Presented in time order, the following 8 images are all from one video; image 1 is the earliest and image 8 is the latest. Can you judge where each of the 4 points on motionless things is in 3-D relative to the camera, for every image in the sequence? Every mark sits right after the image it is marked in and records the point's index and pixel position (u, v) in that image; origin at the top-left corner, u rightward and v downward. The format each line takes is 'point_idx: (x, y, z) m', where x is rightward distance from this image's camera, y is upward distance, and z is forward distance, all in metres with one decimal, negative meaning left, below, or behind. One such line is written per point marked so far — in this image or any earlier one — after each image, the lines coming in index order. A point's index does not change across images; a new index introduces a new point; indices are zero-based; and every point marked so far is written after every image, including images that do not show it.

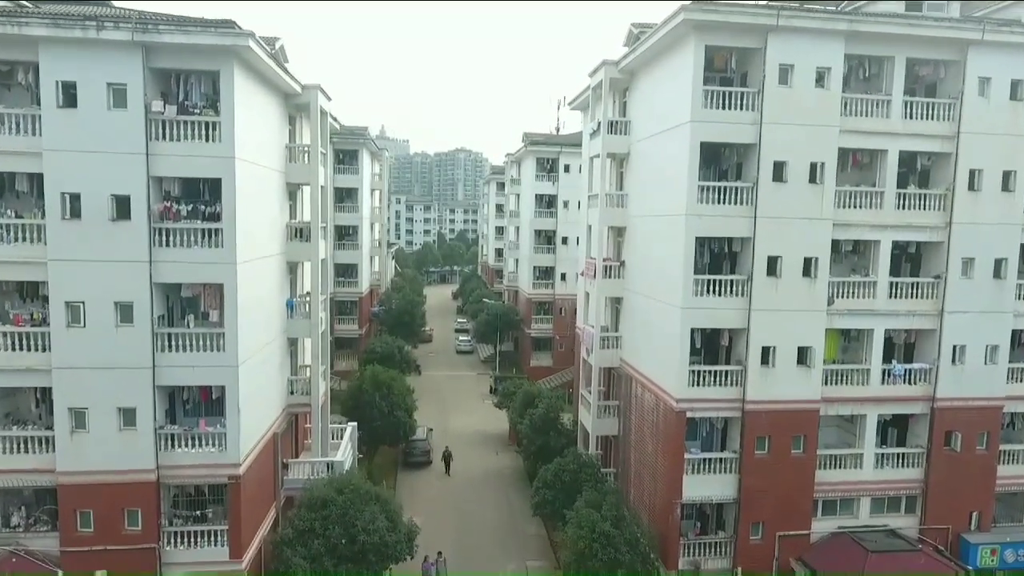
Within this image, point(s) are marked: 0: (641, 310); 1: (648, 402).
0: (+3.6, -0.7, +17.3) m
1: (+3.7, -3.1, +16.7) m
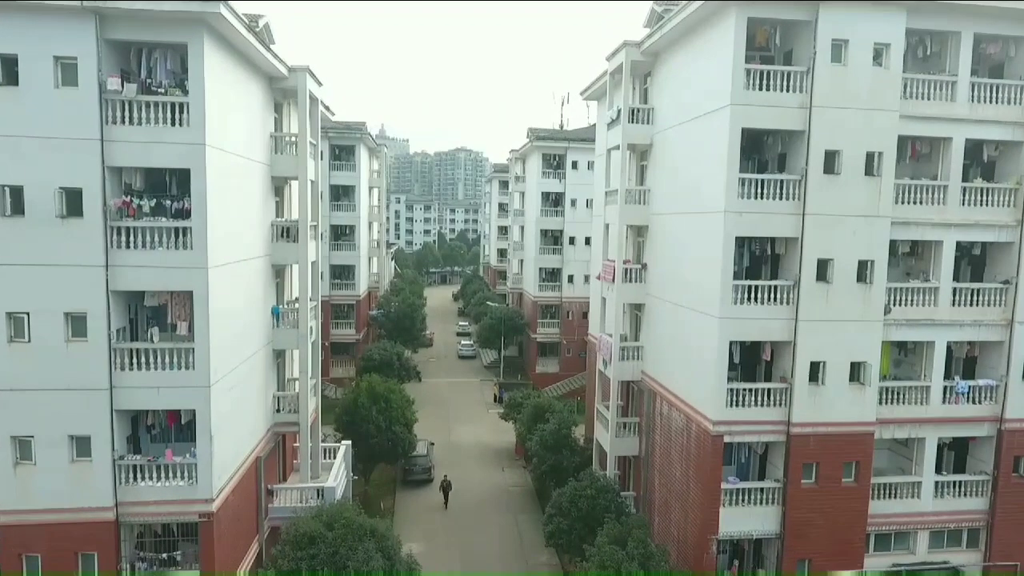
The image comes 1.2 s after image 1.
0: (+3.9, -0.8, +15.5) m
1: (+3.9, -3.2, +14.9) m
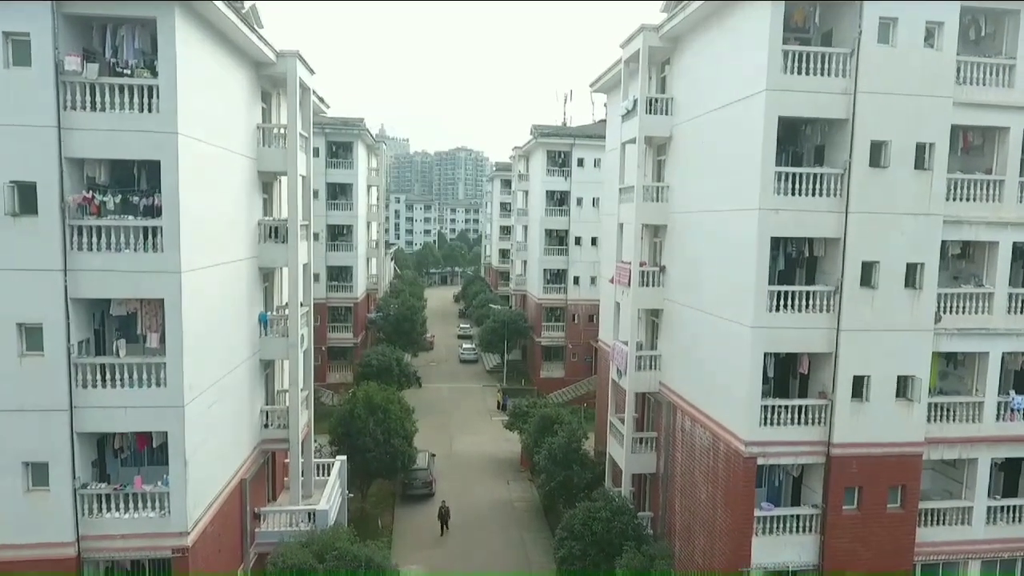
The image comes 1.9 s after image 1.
0: (+4.1, -0.9, +14.3) m
1: (+4.1, -3.3, +13.6) m
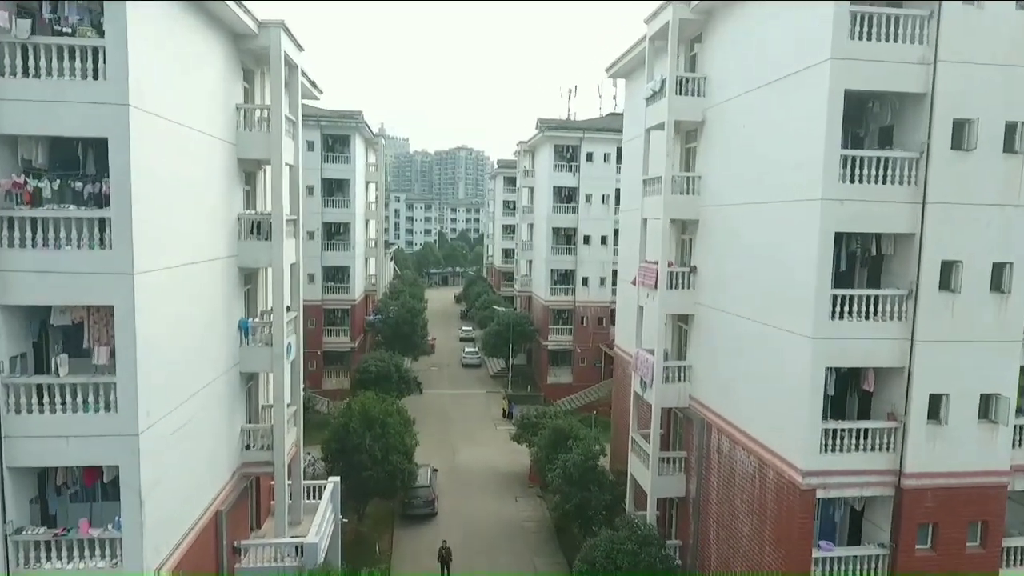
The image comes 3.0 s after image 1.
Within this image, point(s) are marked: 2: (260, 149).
0: (+4.4, -1.0, +12.5) m
1: (+4.4, -3.4, +11.9) m
2: (-5.1, +2.8, +12.6) m
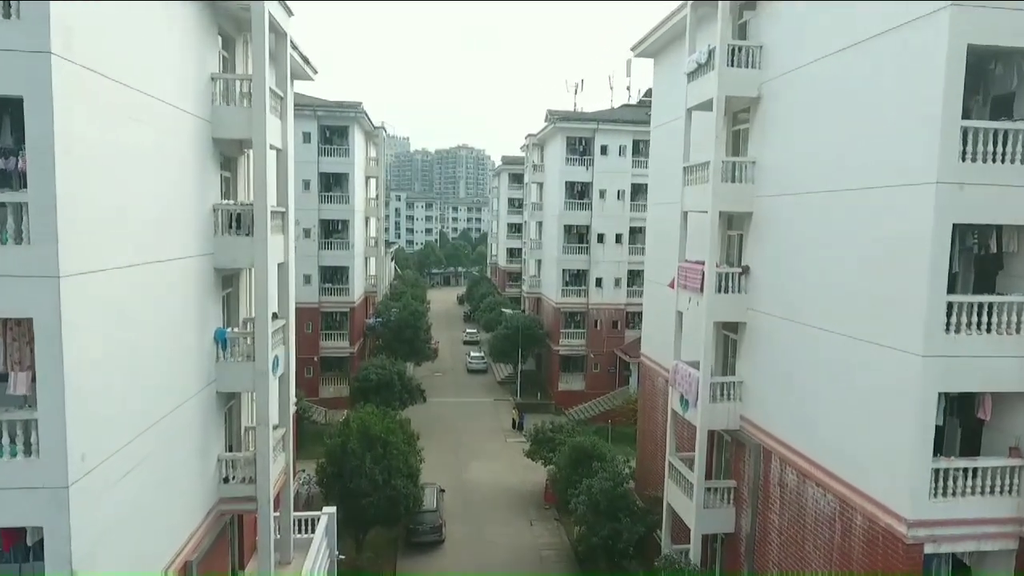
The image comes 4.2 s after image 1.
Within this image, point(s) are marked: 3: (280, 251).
0: (+4.9, -1.0, +10.6) m
1: (+4.9, -3.5, +9.9) m
2: (-4.6, +2.7, +10.7) m
3: (-4.4, +0.7, +11.8) m
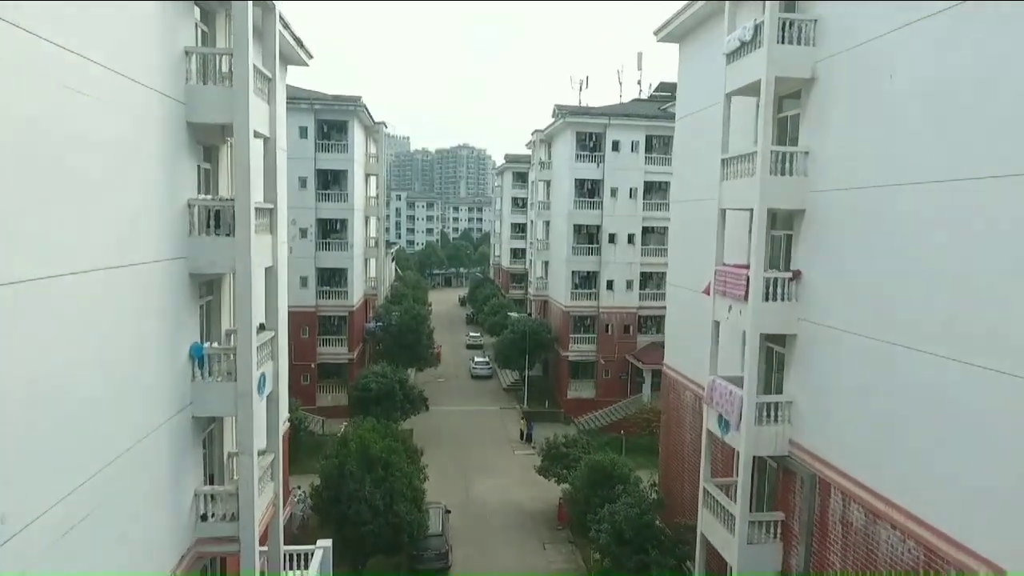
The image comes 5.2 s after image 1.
0: (+5.2, -1.2, +9.1) m
1: (+5.2, -3.6, +8.5) m
2: (-4.3, +2.6, +9.2) m
3: (-4.0, +0.6, +10.3) m
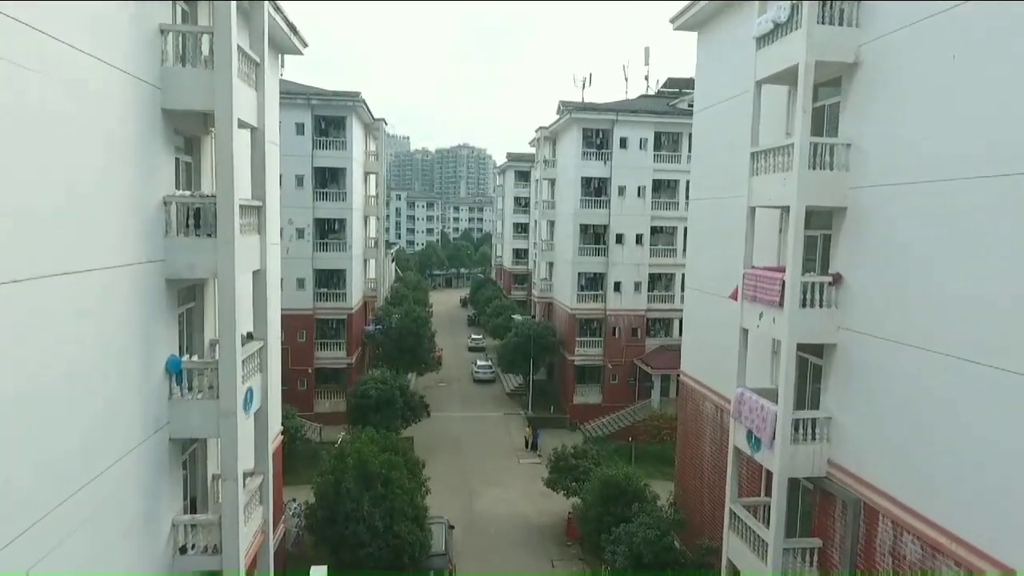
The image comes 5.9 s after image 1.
0: (+5.4, -1.3, +8.1) m
1: (+5.4, -3.7, +7.5) m
2: (-4.1, +2.5, +8.2) m
3: (-3.8, +0.5, +9.4) m
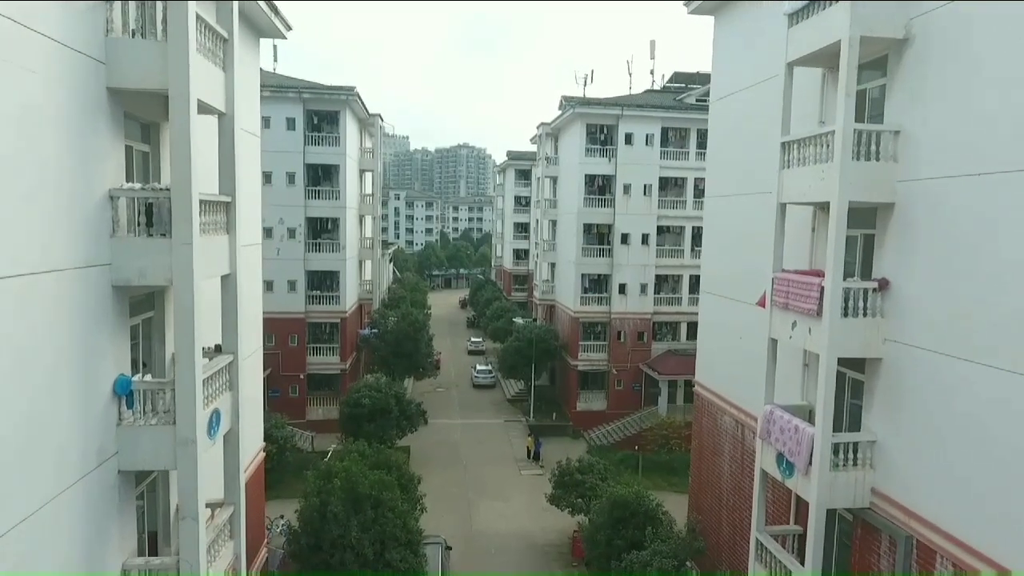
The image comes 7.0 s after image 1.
0: (+5.4, -1.3, +7.0) m
1: (+5.4, -3.8, +6.4) m
2: (-4.1, +2.4, +7.1) m
3: (-3.8, +0.4, +8.2) m
